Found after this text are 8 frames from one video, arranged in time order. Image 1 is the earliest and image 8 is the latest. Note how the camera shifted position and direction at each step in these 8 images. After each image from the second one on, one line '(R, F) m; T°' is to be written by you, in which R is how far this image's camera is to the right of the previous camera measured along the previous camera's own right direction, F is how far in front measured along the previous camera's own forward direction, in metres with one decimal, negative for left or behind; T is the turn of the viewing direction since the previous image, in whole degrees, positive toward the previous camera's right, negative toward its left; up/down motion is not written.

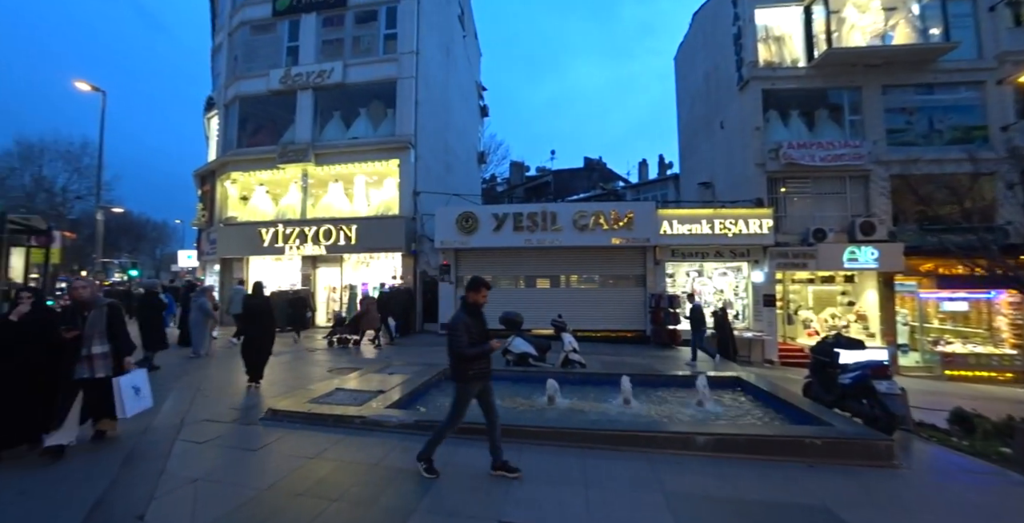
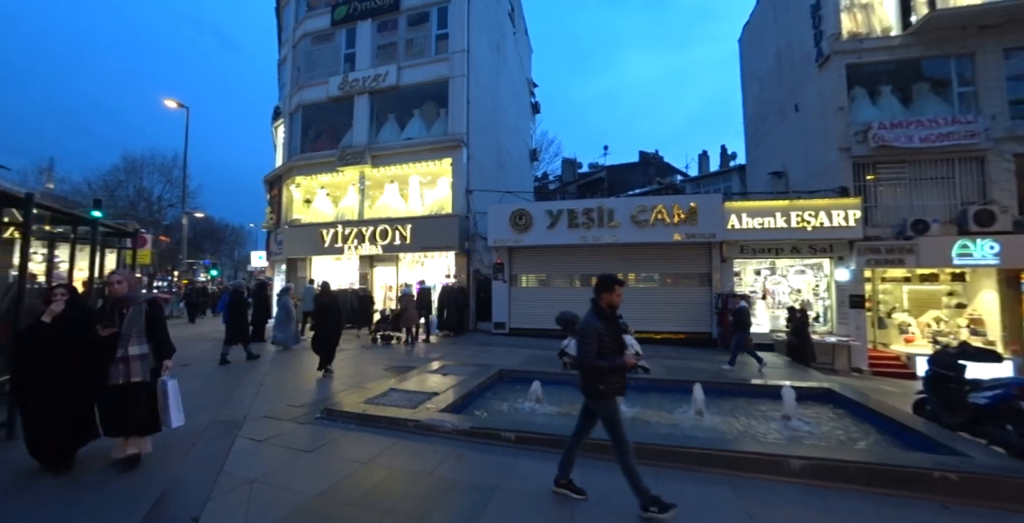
(-0.1, +0.4) m; -7°
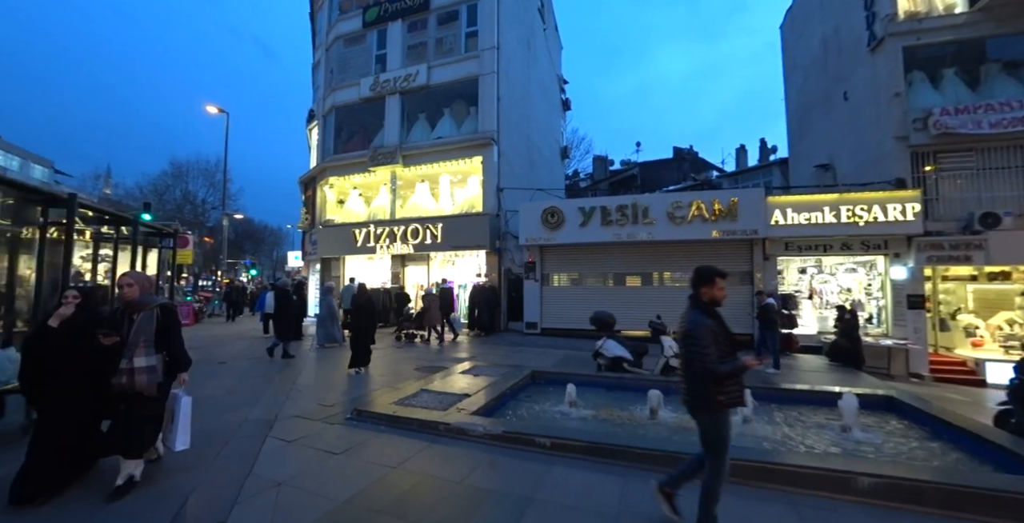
(-0.1, +0.2) m; -4°
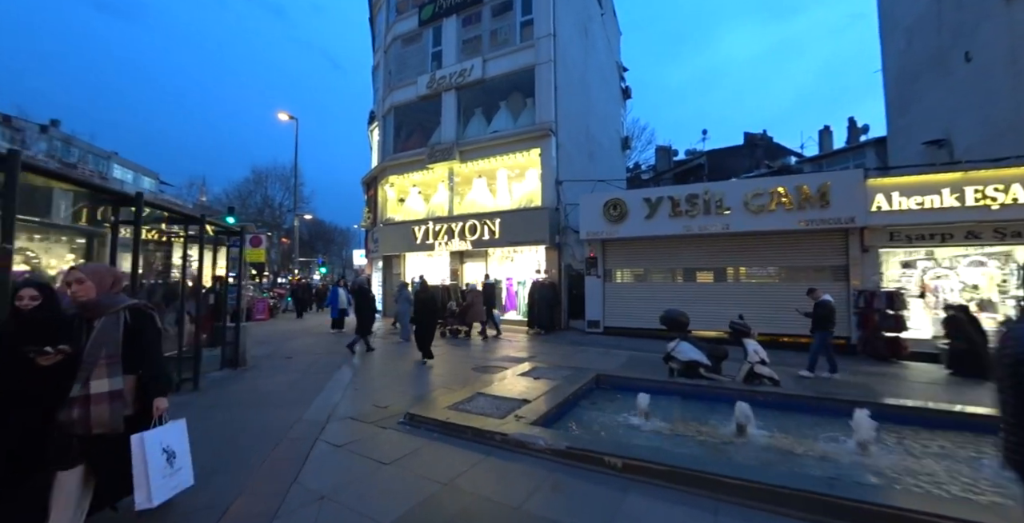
(-0.1, +0.5) m; -8°
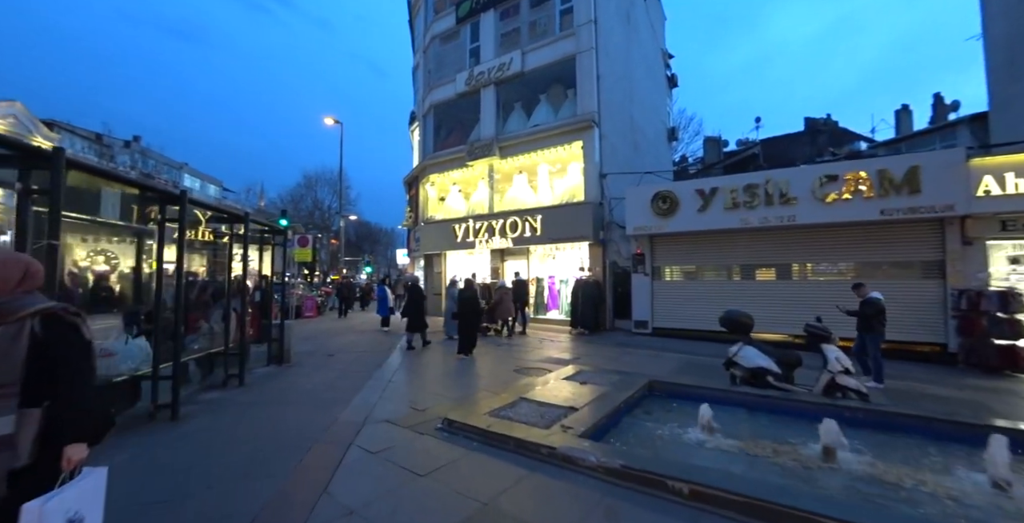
(0.0, +0.4) m; -6°
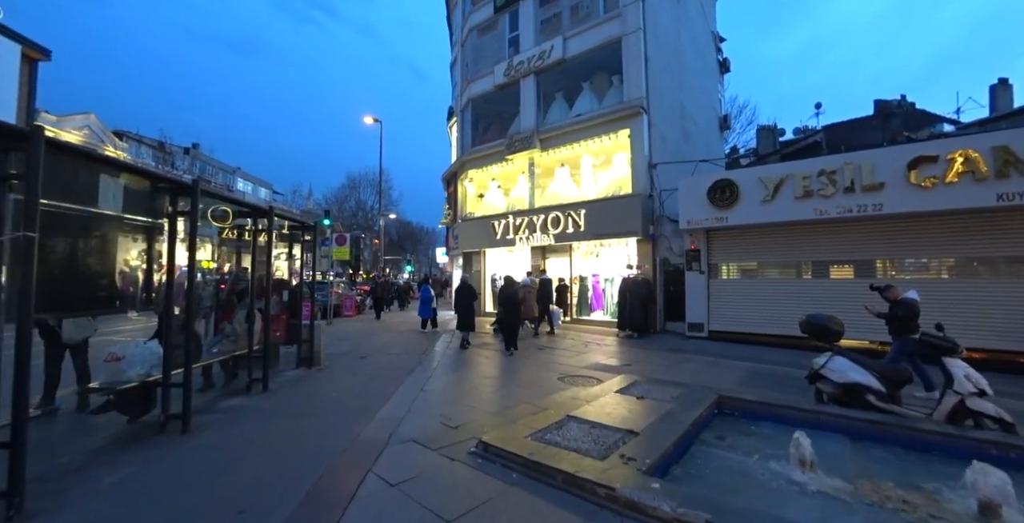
(-0.1, +0.7) m; -5°
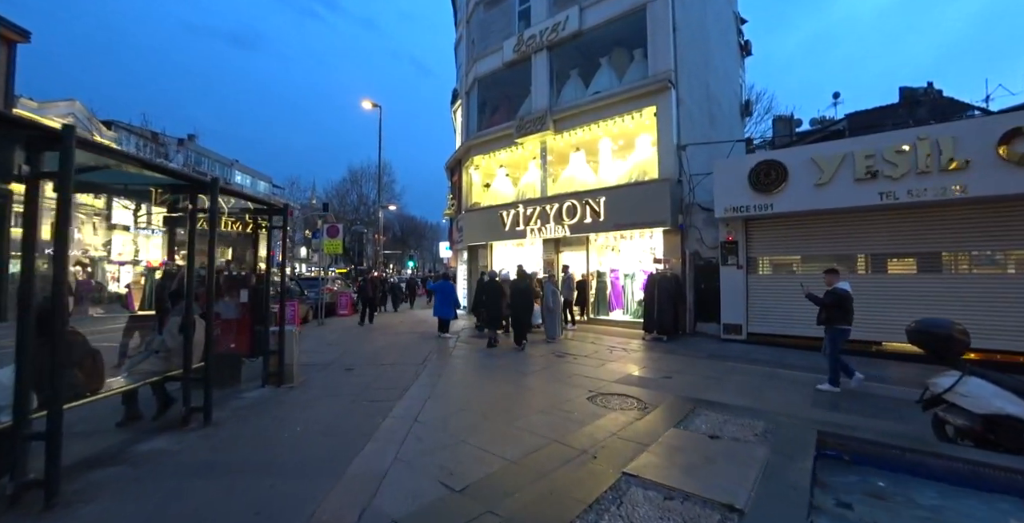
(-0.2, +1.3) m; -1°
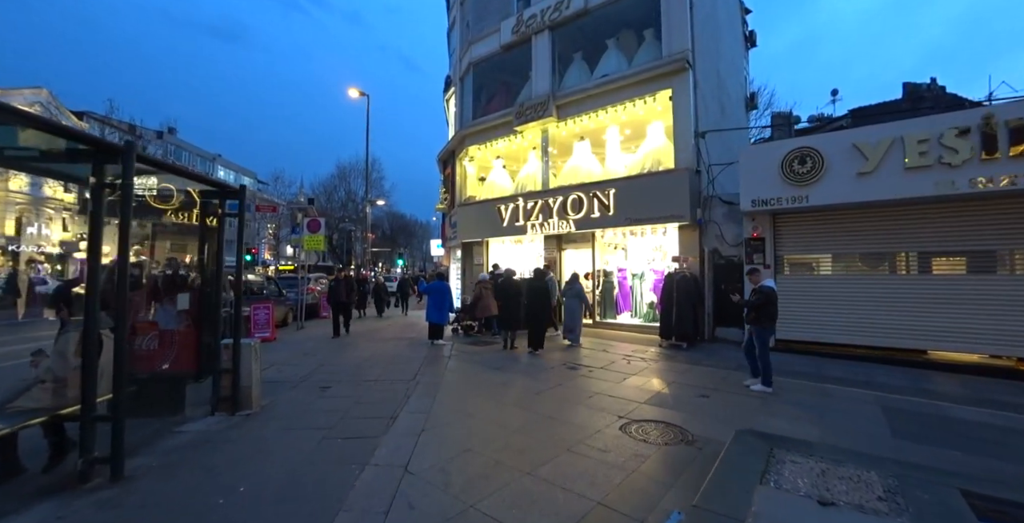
(-0.2, +1.1) m; +1°
